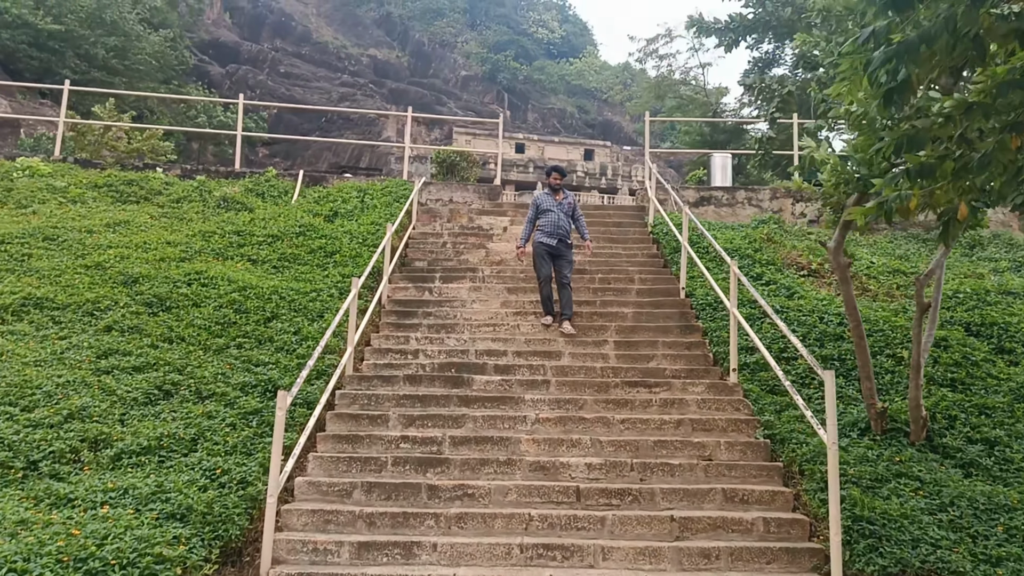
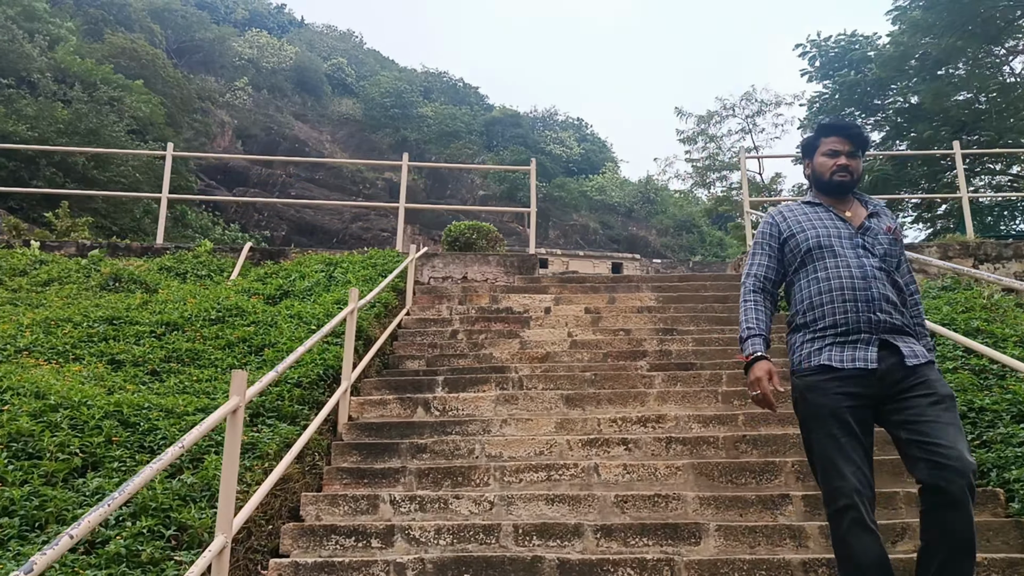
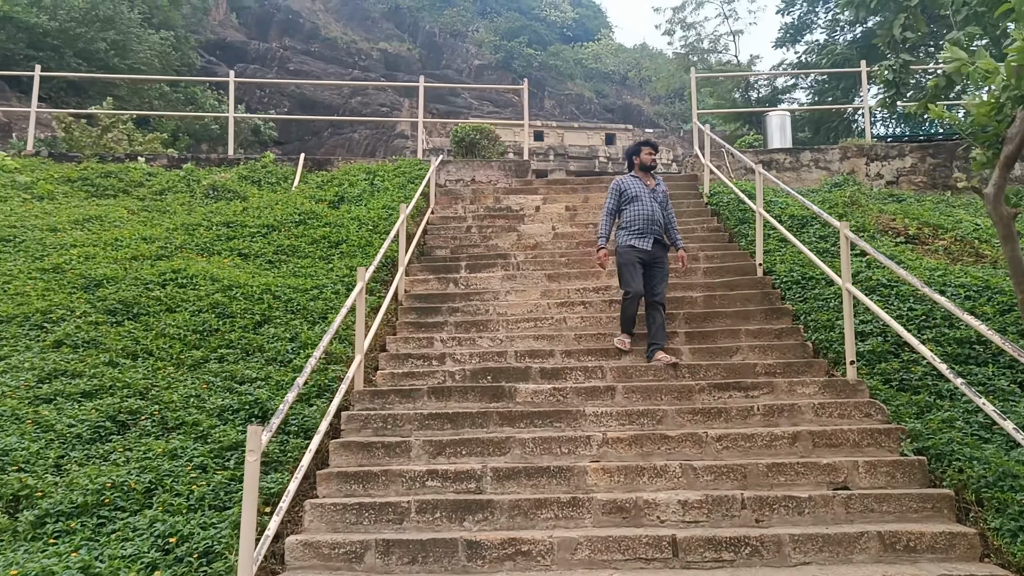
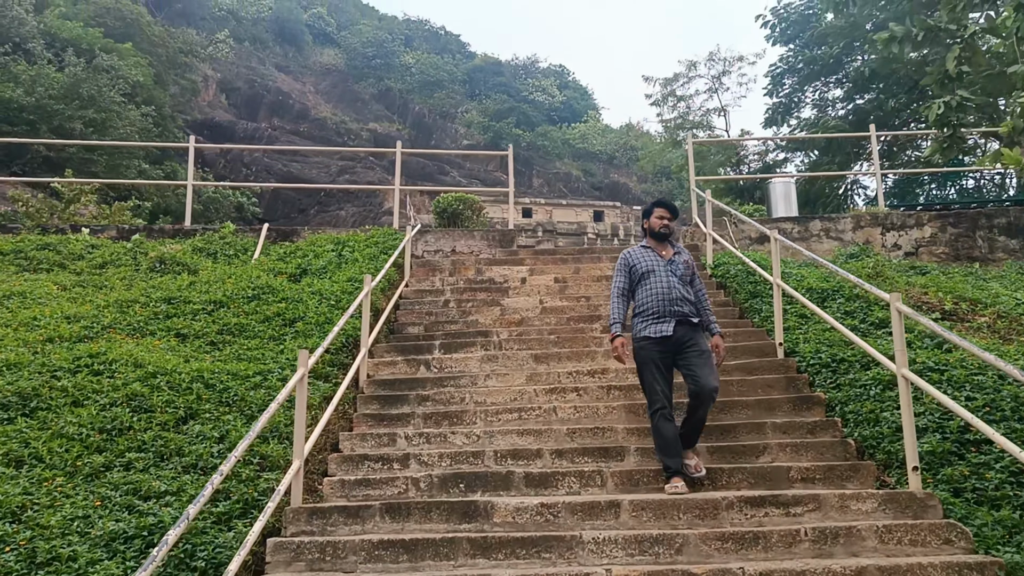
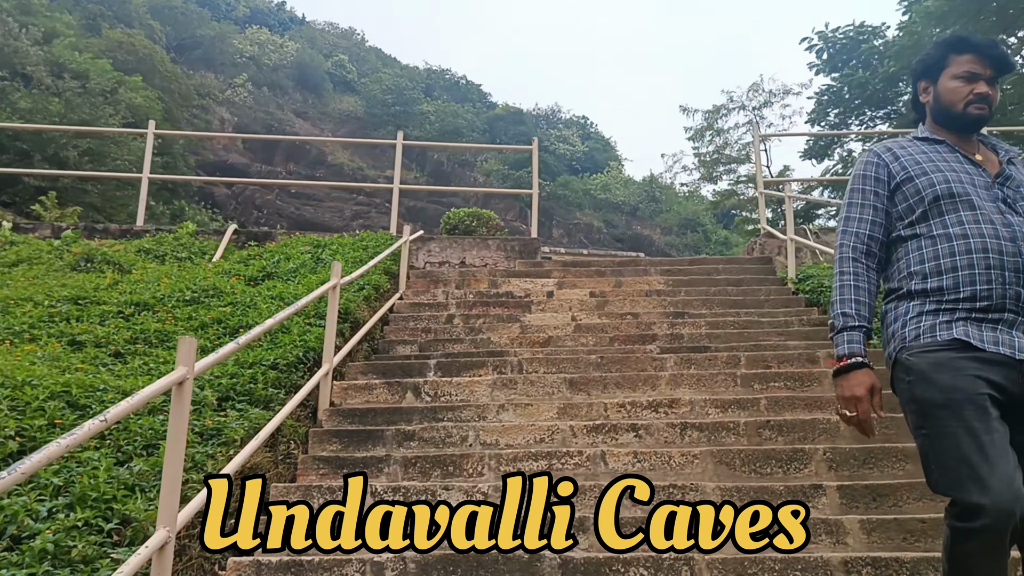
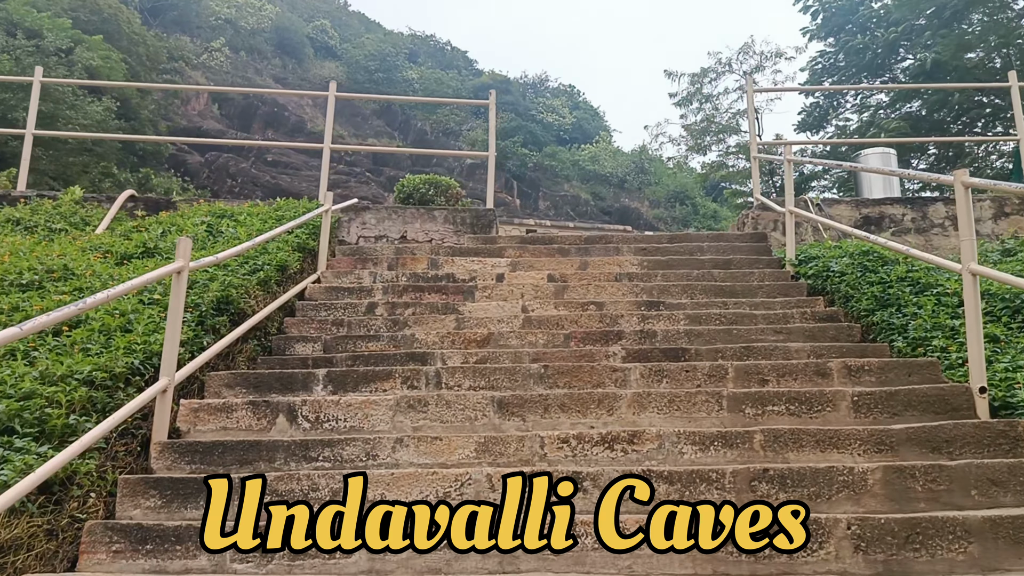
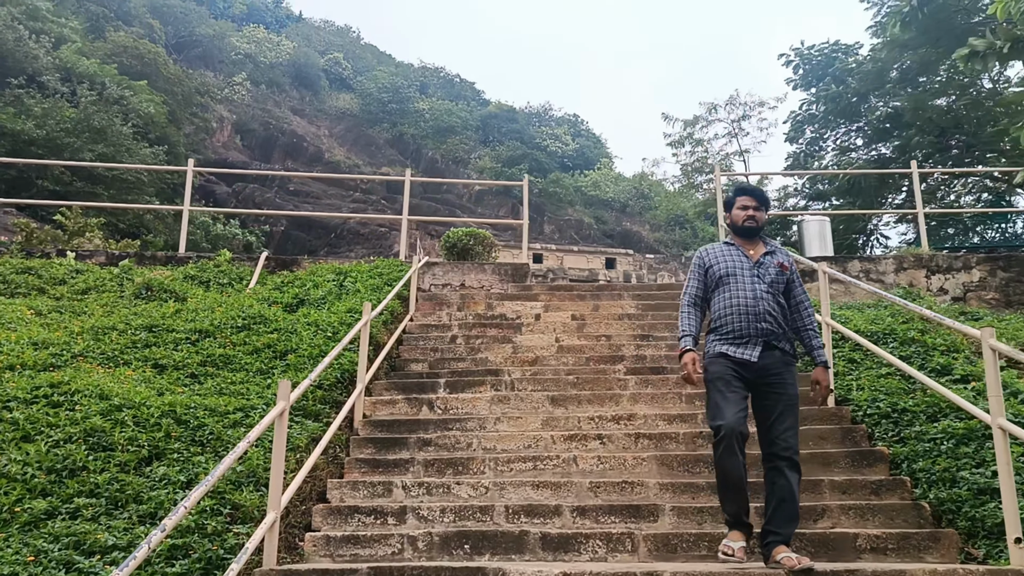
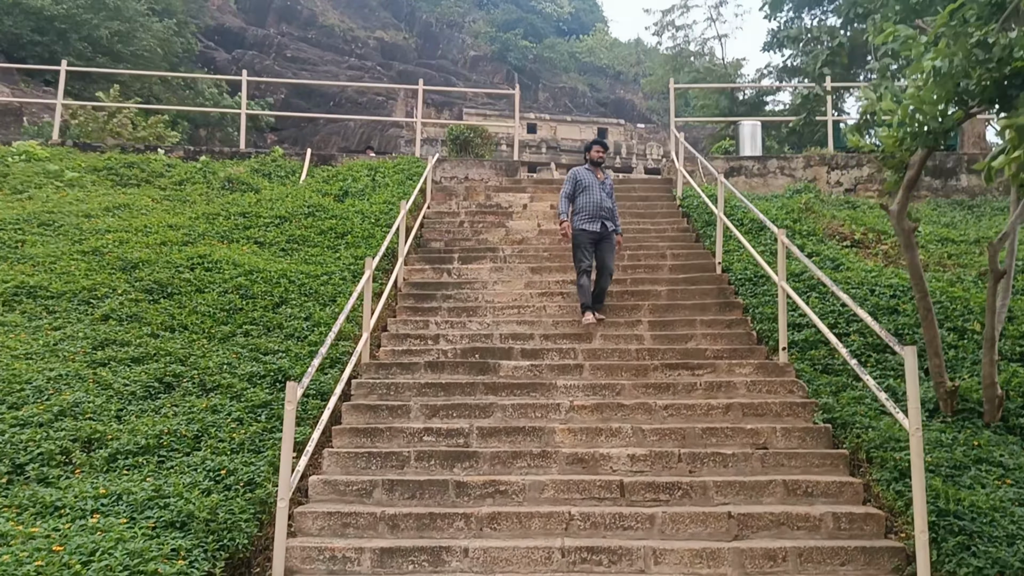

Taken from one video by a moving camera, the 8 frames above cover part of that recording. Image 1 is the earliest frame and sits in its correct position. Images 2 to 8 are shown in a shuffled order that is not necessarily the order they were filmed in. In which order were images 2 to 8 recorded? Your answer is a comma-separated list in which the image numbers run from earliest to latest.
8, 3, 4, 7, 2, 5, 6
